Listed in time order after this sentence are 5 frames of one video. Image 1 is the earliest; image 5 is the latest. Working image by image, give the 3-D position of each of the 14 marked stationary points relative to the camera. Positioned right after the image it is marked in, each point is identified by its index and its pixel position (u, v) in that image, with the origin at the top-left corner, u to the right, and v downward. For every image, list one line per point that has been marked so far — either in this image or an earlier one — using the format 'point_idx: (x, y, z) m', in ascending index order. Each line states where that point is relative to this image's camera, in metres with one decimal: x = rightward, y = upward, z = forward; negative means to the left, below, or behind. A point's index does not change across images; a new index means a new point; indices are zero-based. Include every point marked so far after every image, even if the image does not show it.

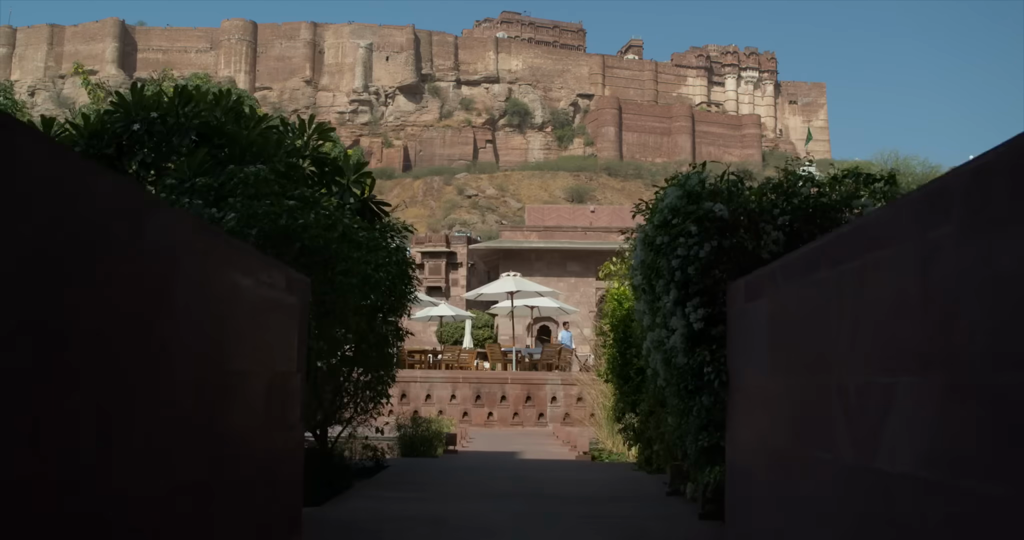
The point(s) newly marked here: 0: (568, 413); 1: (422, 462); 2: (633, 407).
0: (+1.0, -2.4, +17.7) m
1: (-0.8, -1.7, +9.5) m
2: (+1.0, -1.1, +8.3) m
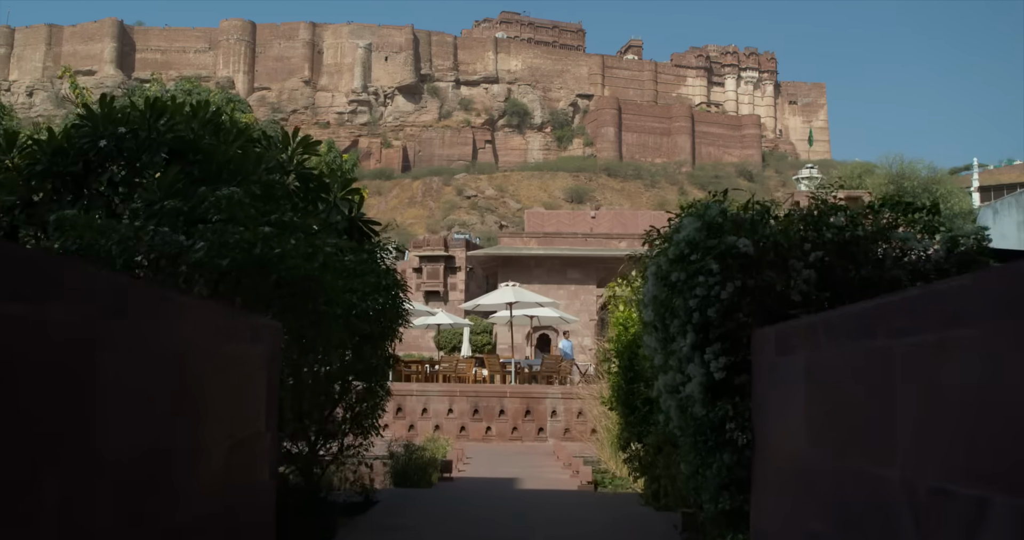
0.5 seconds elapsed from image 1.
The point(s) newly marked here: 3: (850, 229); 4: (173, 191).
0: (+0.9, -2.6, +17.2) m
1: (-0.8, -1.9, +8.9) m
2: (+1.0, -1.3, +7.8) m
3: (+1.5, +0.1, +4.6) m
4: (-1.9, +0.5, +6.0) m
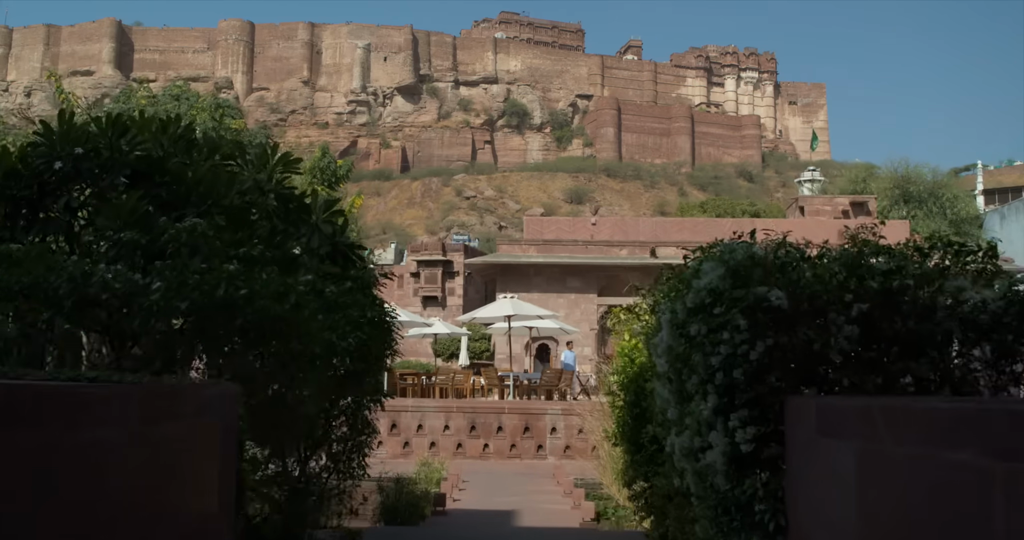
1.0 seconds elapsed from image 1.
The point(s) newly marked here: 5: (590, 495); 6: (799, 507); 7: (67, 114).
0: (+0.9, -2.8, +16.6) m
1: (-0.9, -2.1, +8.4) m
2: (+0.9, -1.5, +7.2) m
3: (+1.5, -0.1, +4.1) m
4: (-1.9, +0.3, +5.4) m
5: (+0.9, -2.5, +11.7) m
6: (+1.0, -0.8, +3.5) m
7: (-2.6, +0.9, +6.2) m
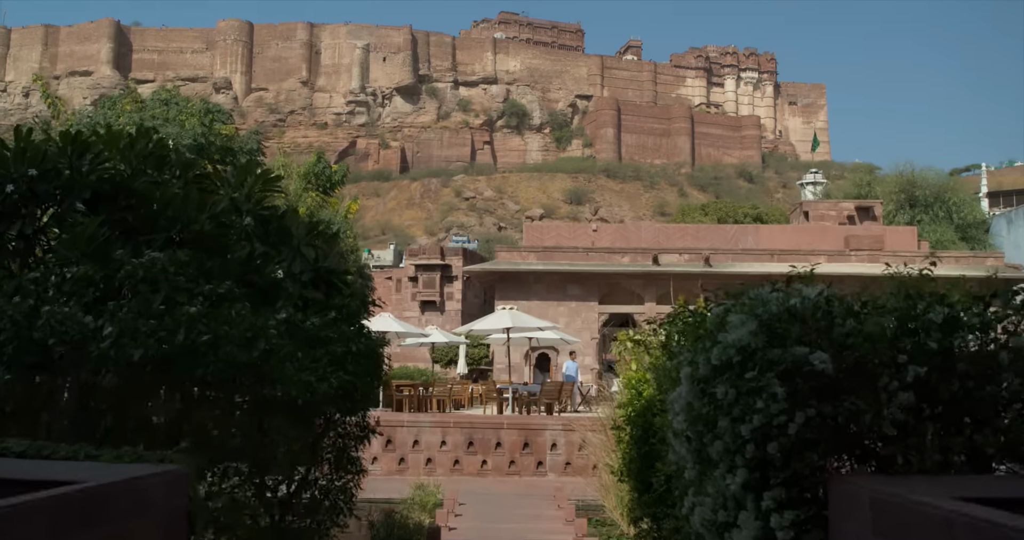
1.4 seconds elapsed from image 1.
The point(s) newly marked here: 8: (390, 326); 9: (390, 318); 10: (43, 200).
0: (+0.9, -3.0, +16.1) m
1: (-0.9, -2.3, +7.8) m
2: (+0.9, -1.6, +6.7) m
3: (+1.5, -0.2, +3.5) m
4: (-2.0, +0.1, +4.9) m
5: (+0.9, -2.7, +11.2) m
6: (+1.0, -1.0, +2.9) m
7: (-2.7, +0.8, +5.7) m
8: (-2.2, -1.0, +18.6) m
9: (-2.2, -0.9, +19.0) m
10: (-2.5, +0.4, +5.4) m
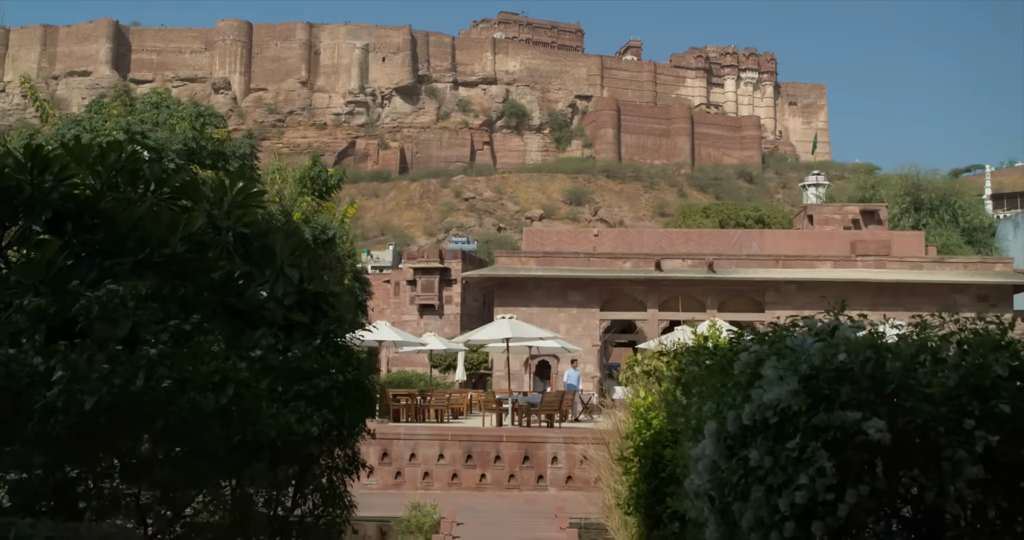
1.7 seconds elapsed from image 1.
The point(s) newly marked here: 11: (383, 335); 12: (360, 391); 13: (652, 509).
0: (+0.9, -3.1, +15.6) m
1: (-0.9, -2.4, +7.4) m
2: (+0.9, -1.7, +6.2) m
3: (+1.5, -0.3, +3.1) m
4: (-2.0, 0.0, +4.4) m
5: (+0.9, -2.8, +10.7) m
6: (+1.0, -1.1, +2.5) m
7: (-2.7, +0.6, +5.2) m
8: (-2.2, -1.1, +18.2) m
9: (-2.2, -1.0, +18.5) m
10: (-2.5, +0.2, +5.0) m
11: (-2.3, -1.1, +18.3) m
12: (-0.9, -0.7, +5.8) m
13: (+0.9, -1.5, +6.3) m
